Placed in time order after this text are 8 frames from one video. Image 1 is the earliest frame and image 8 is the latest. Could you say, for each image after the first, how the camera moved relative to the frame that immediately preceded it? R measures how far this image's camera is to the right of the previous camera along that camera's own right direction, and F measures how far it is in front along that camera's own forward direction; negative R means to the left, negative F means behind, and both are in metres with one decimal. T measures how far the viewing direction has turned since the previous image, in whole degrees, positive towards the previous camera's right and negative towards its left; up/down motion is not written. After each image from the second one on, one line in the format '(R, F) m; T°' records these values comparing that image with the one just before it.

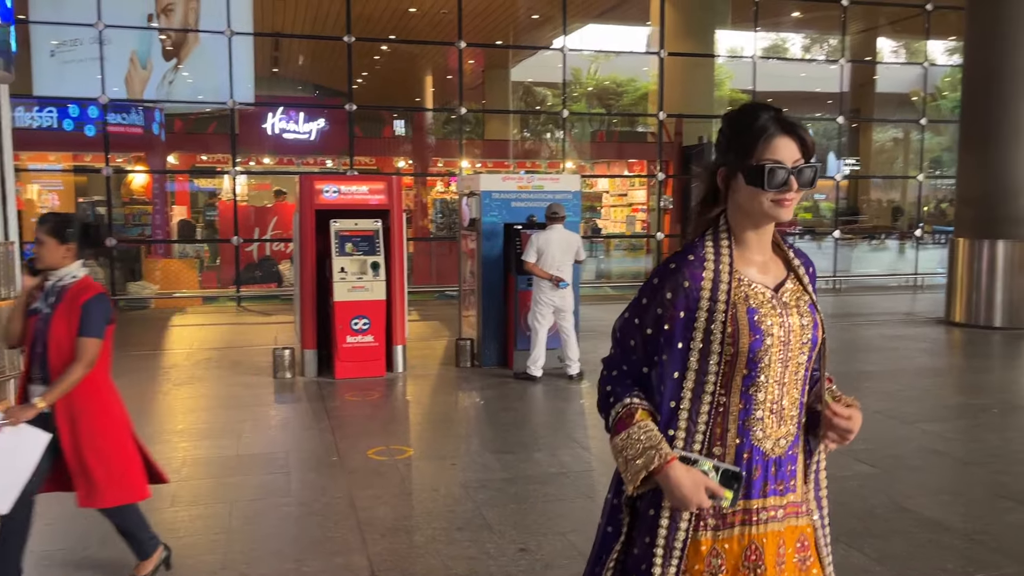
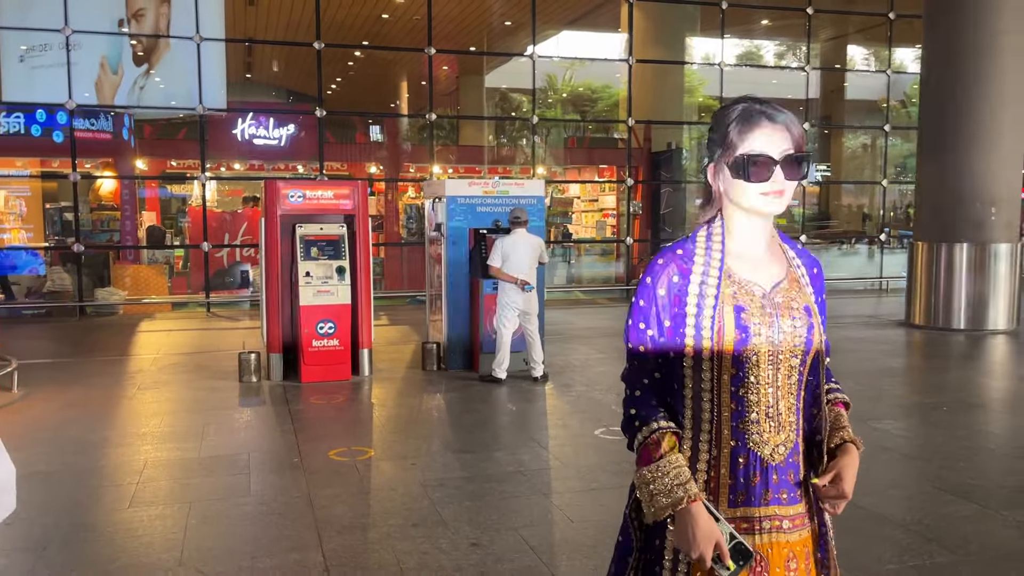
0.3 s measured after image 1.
(+0.1, -0.1) m; +1°
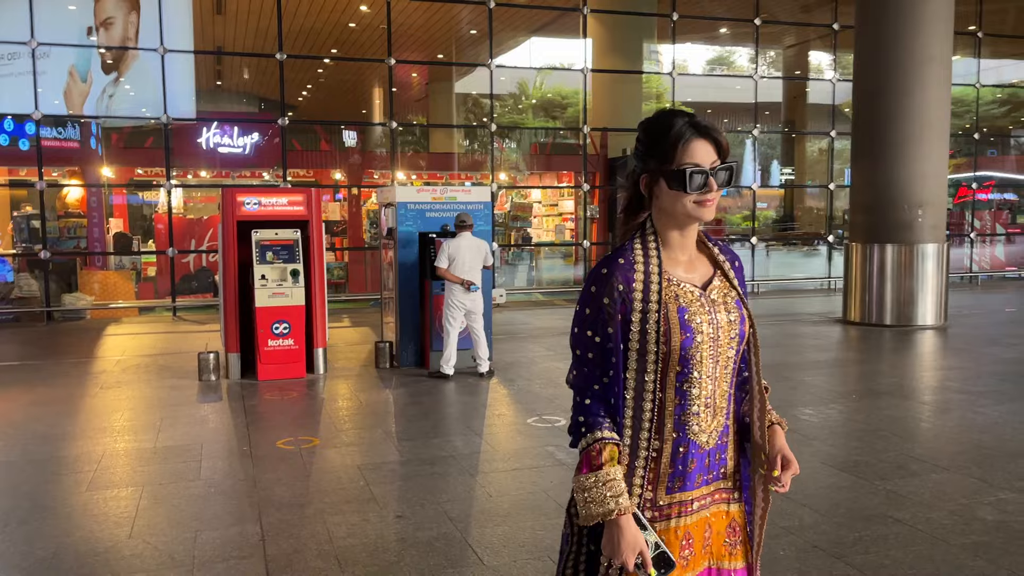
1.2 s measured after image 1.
(+0.3, -0.5) m; +1°
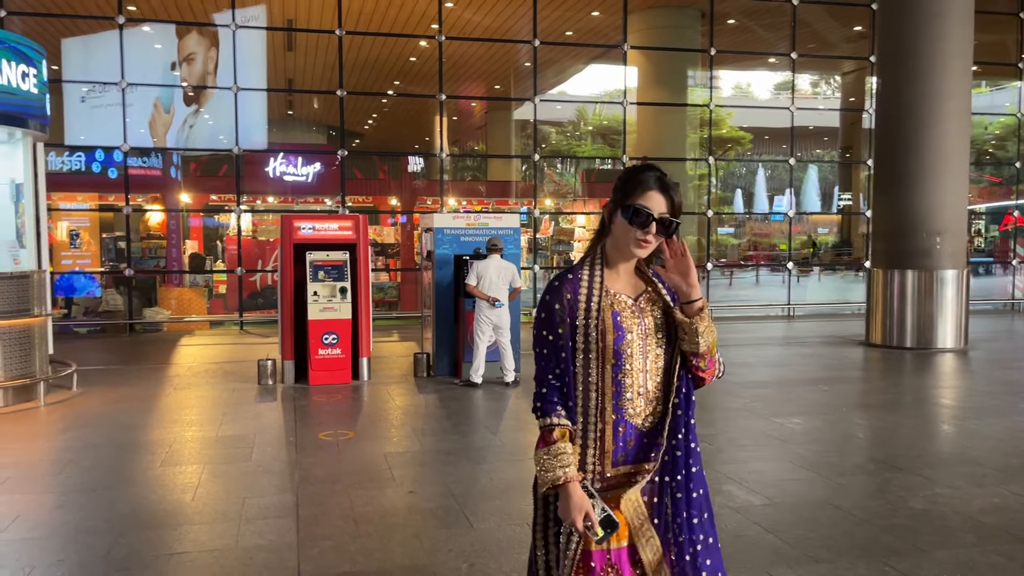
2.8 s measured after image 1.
(+0.4, -0.8) m; -4°
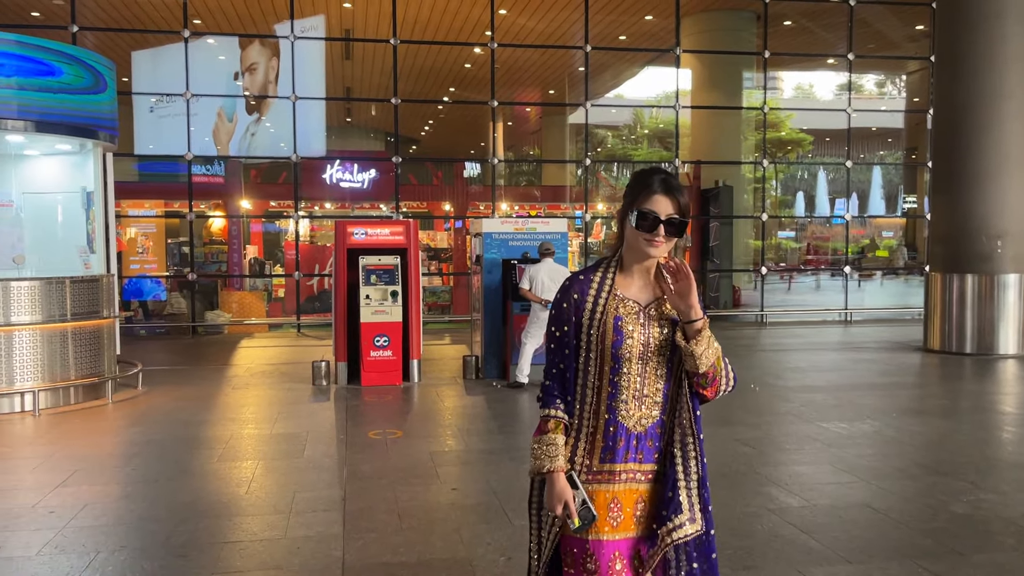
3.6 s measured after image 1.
(+0.1, -0.1) m; -4°
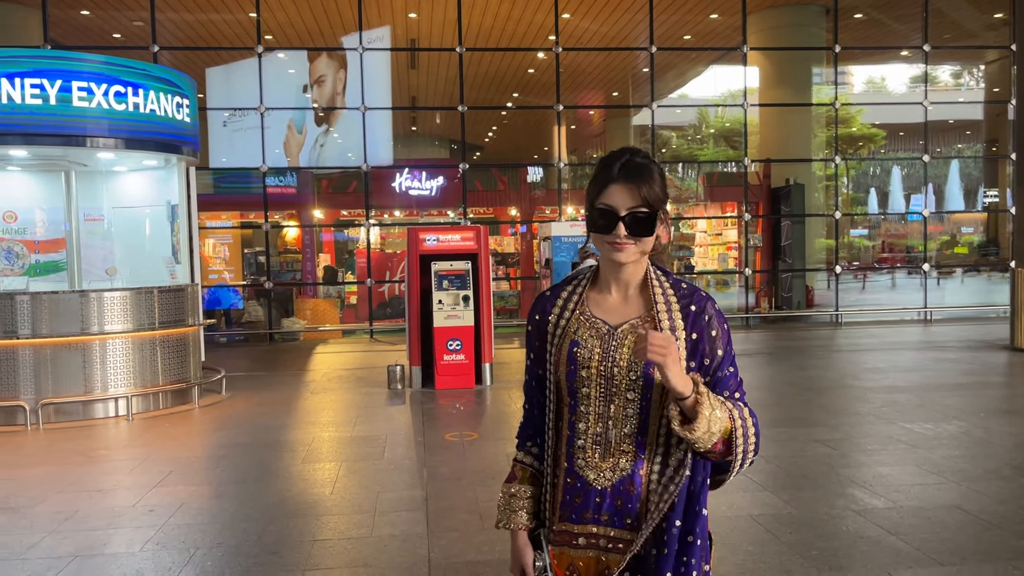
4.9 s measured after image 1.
(-0.1, -0.1) m; -4°
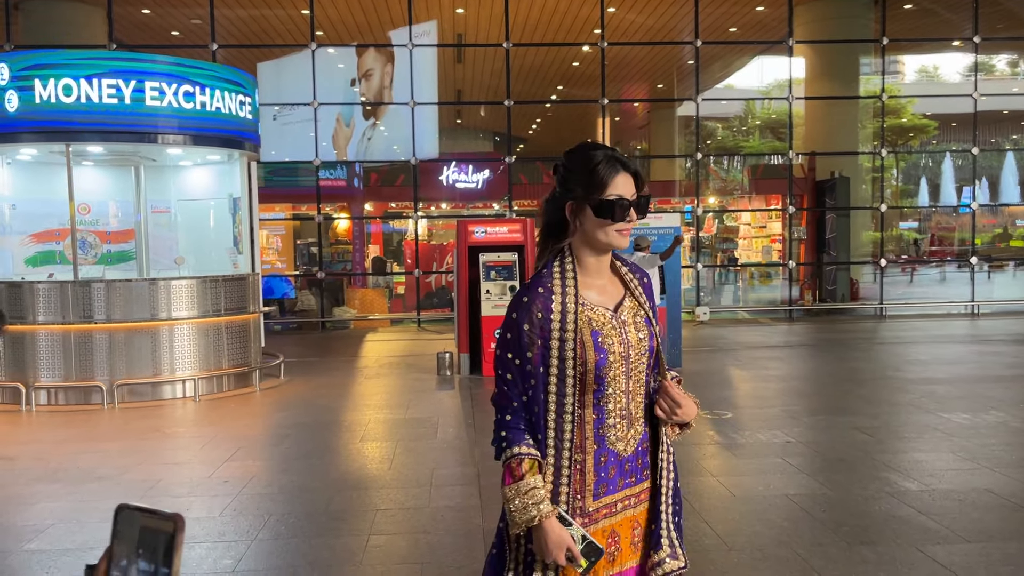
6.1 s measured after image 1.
(0.0, -0.3) m; -3°
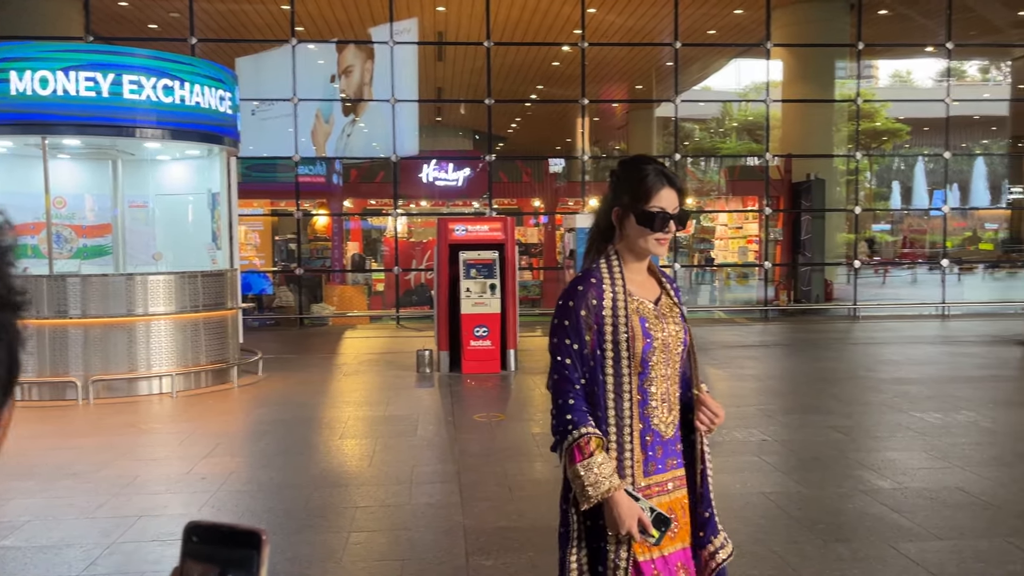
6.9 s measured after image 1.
(0.0, 0.0) m; +2°
